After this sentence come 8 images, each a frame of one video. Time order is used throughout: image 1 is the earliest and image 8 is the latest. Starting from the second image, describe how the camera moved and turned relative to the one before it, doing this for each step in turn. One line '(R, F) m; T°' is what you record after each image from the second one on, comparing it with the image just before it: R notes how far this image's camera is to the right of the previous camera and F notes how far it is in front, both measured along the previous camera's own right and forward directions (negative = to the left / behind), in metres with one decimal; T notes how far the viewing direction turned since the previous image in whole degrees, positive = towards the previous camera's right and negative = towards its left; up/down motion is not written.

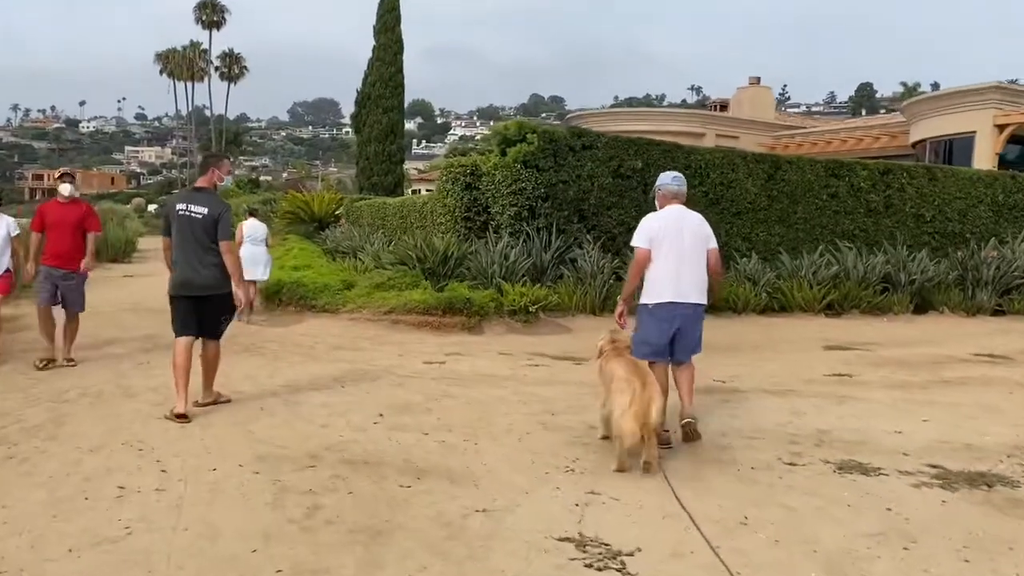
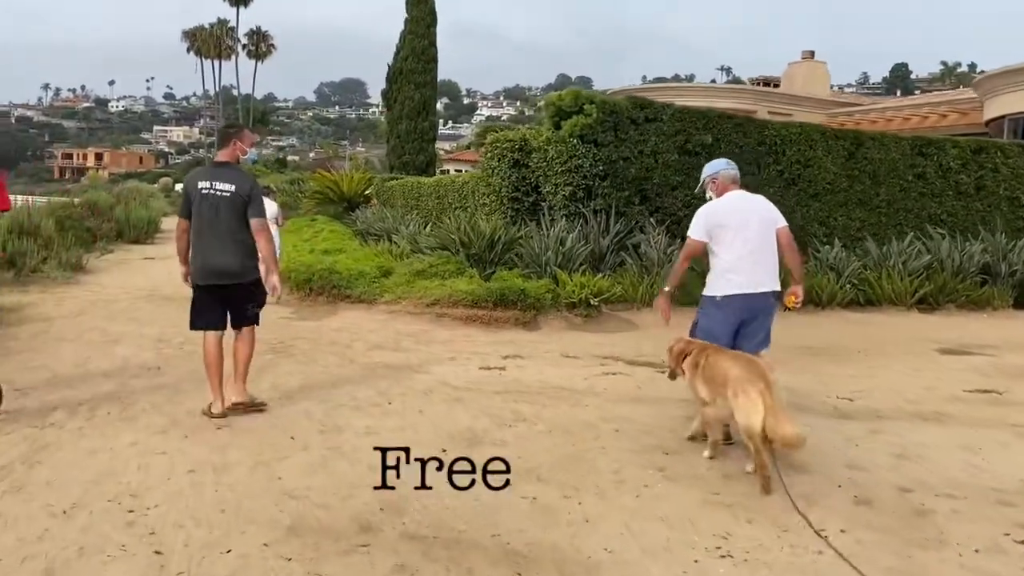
(-0.4, +1.4) m; -2°
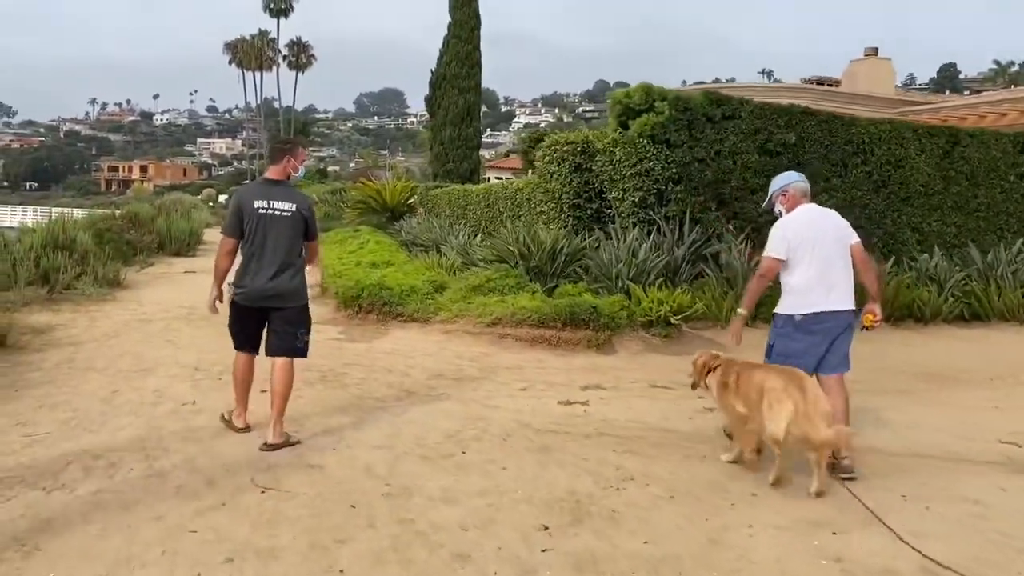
(-0.3, +1.0) m; -3°
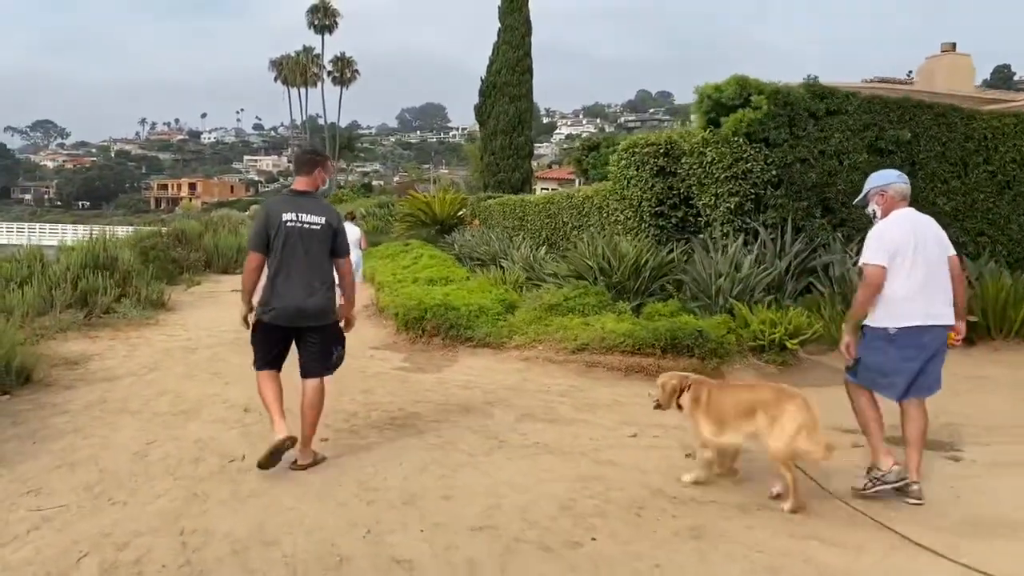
(-0.4, +1.2) m; -3°
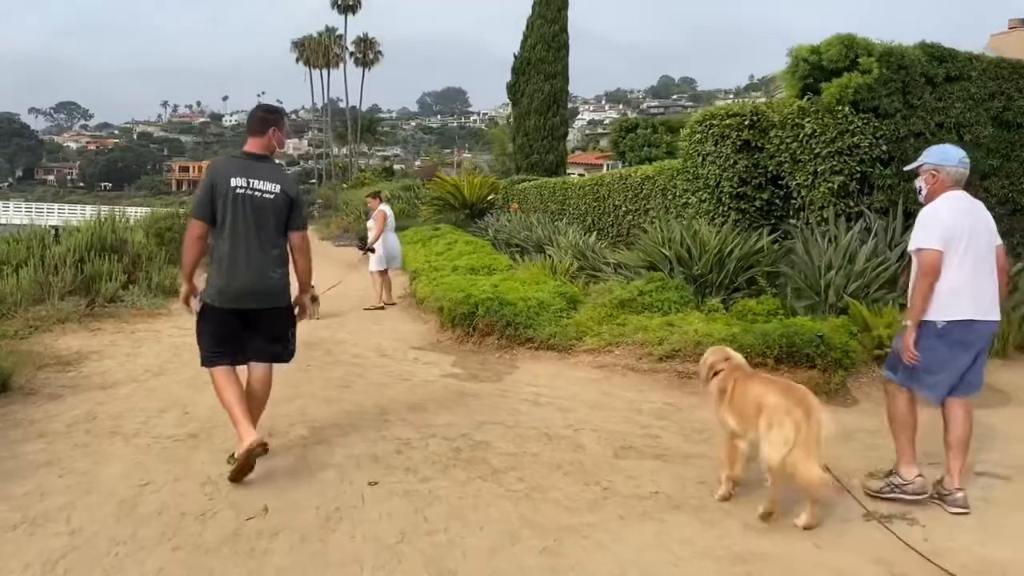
(-0.5, +1.4) m; -1°
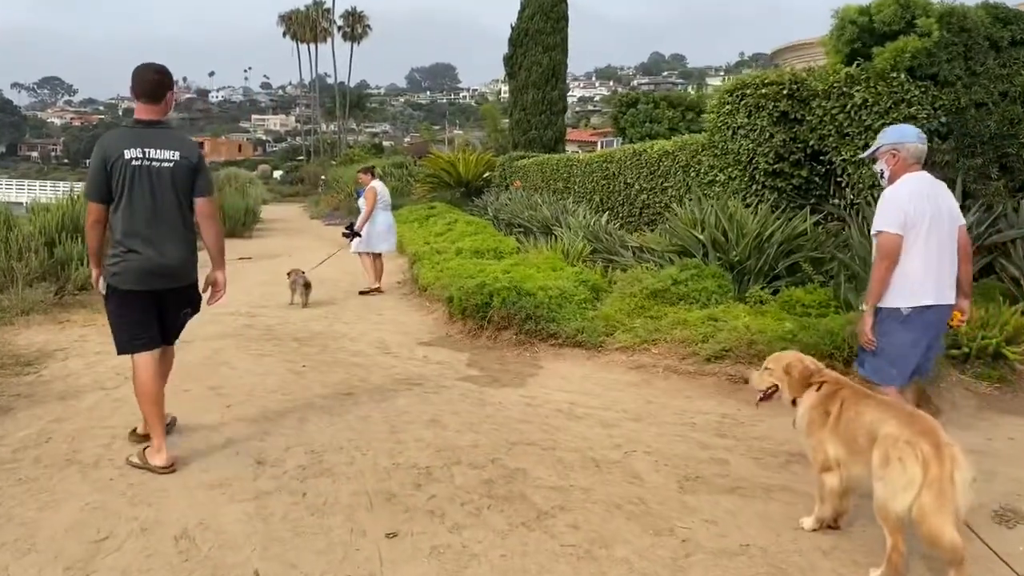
(-0.3, +0.9) m; +1°
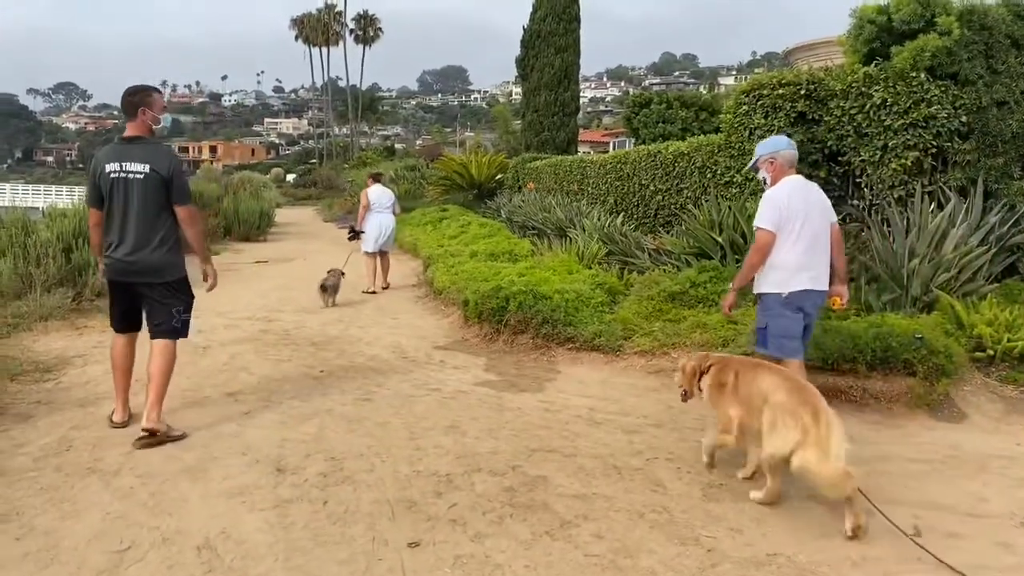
(0.0, 0.0) m; -1°
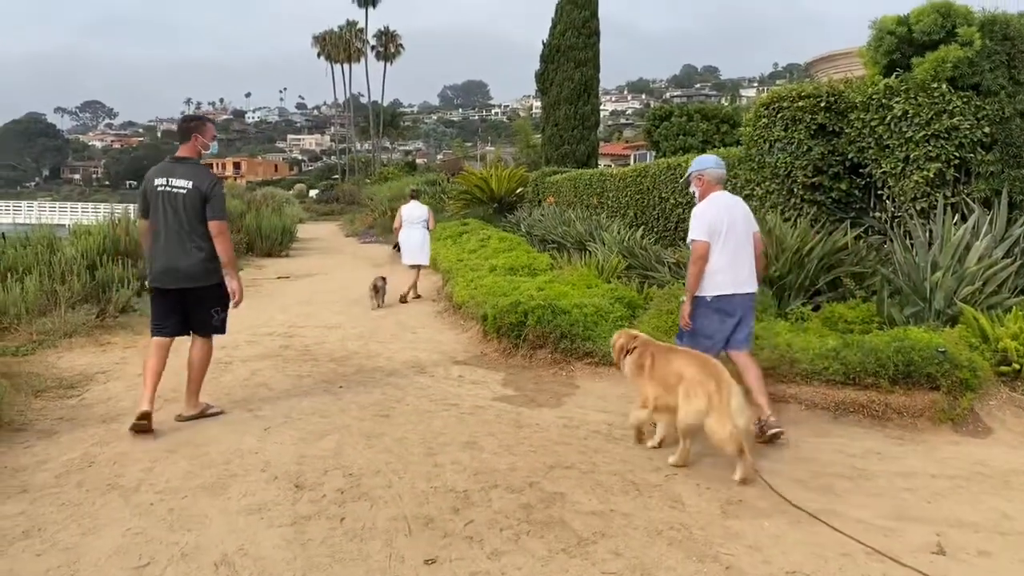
(0.0, 0.0) m; -1°
